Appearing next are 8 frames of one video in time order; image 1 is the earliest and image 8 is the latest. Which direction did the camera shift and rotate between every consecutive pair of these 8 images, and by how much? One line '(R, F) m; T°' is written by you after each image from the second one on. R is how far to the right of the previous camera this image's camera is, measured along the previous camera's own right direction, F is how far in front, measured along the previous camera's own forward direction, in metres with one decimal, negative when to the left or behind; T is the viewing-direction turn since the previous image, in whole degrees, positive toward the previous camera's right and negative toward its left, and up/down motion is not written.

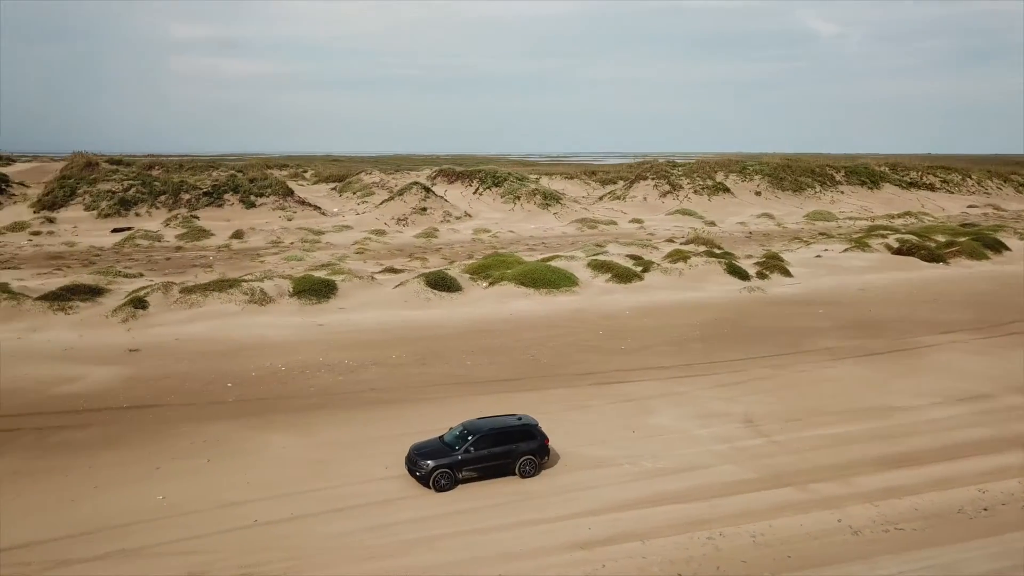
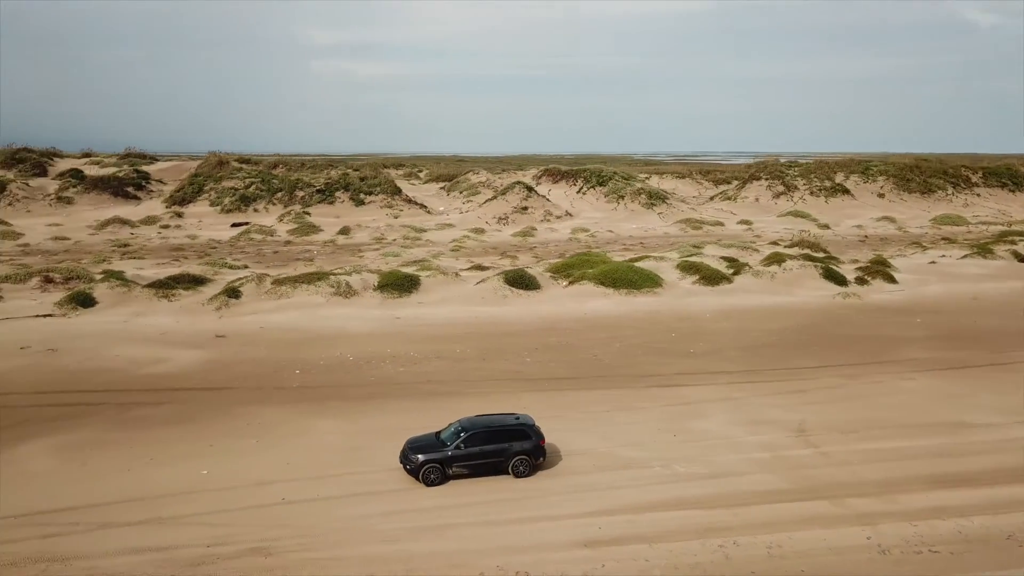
(+1.5, 0.0) m; -9°
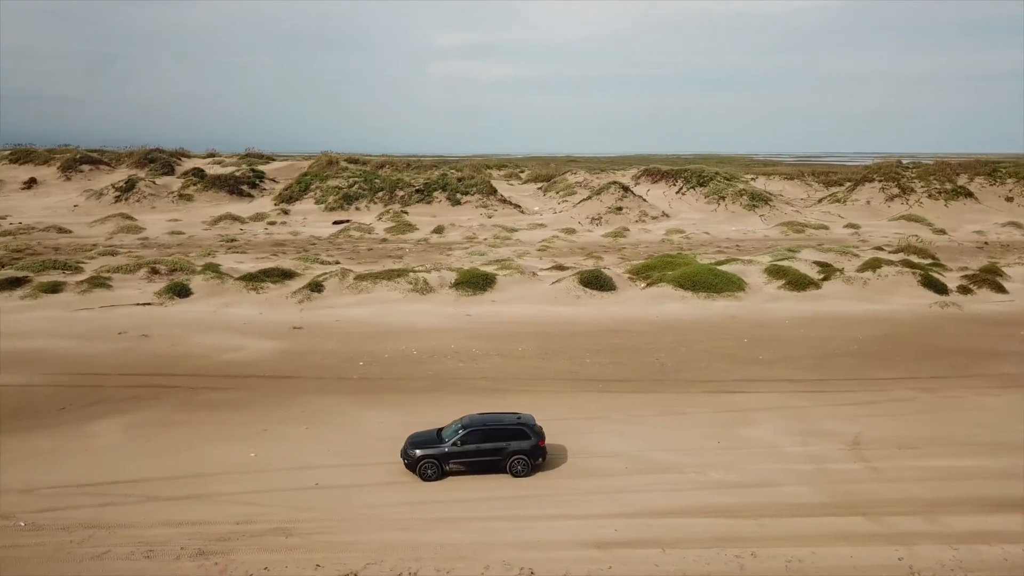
(+1.2, 0.0) m; -8°
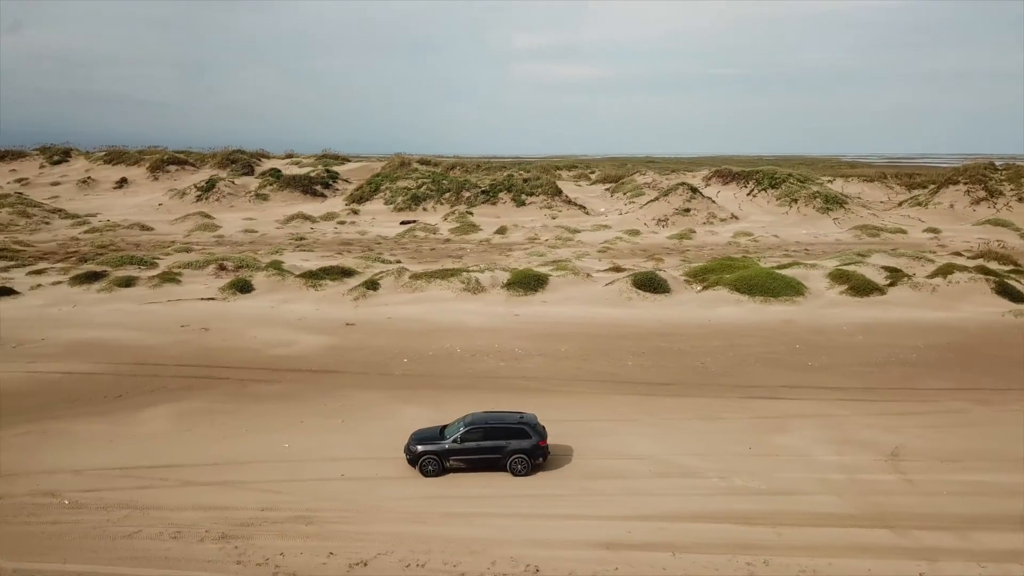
(+0.8, -0.1) m; -5°
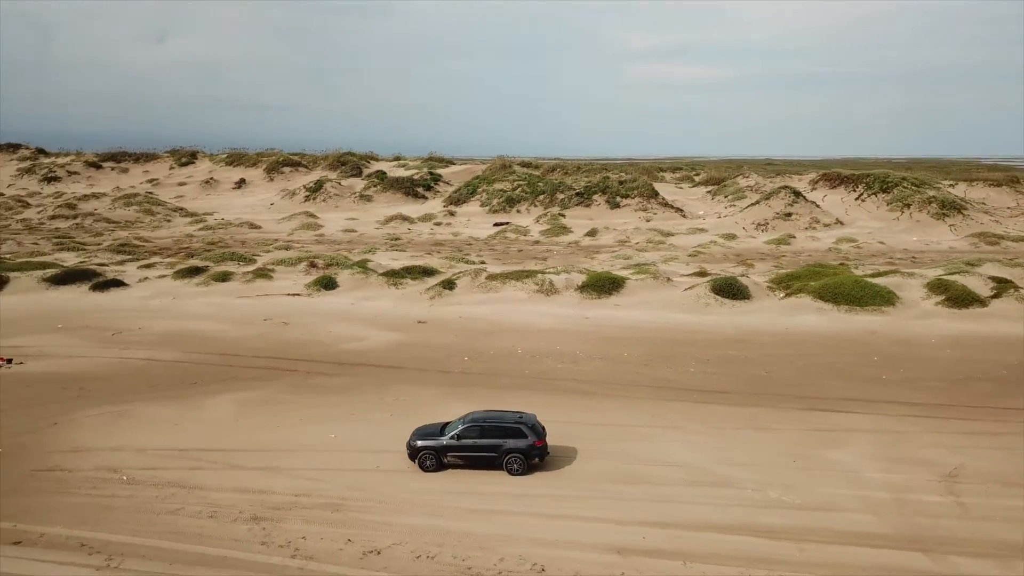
(+1.2, -0.1) m; -8°
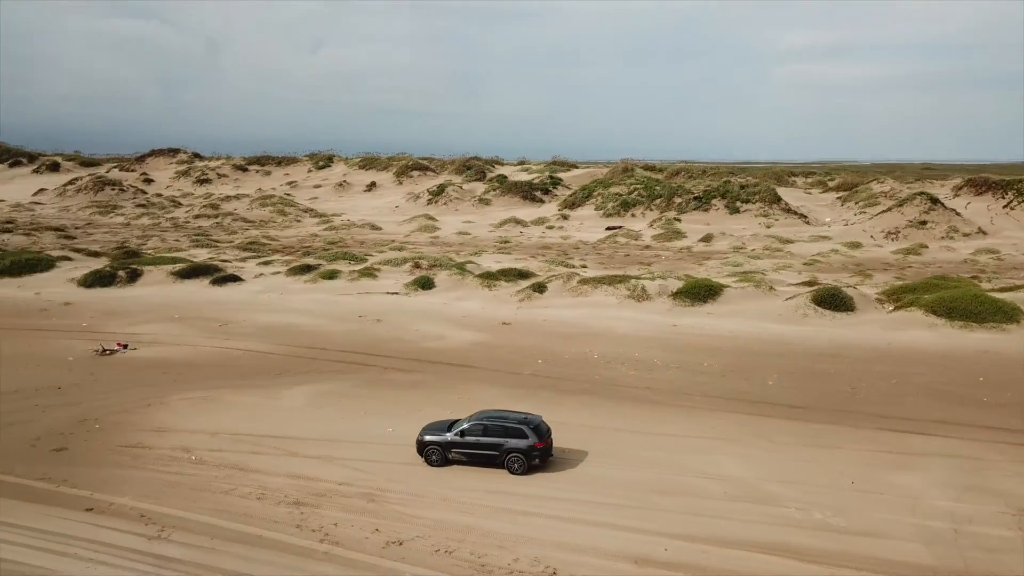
(+1.4, 0.0) m; -9°
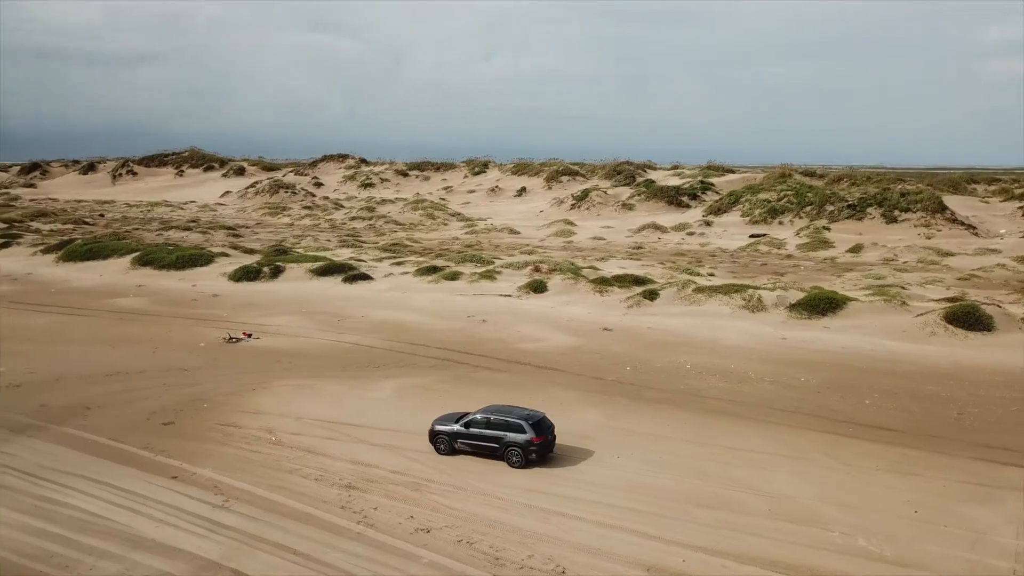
(+1.9, -0.1) m; -11°
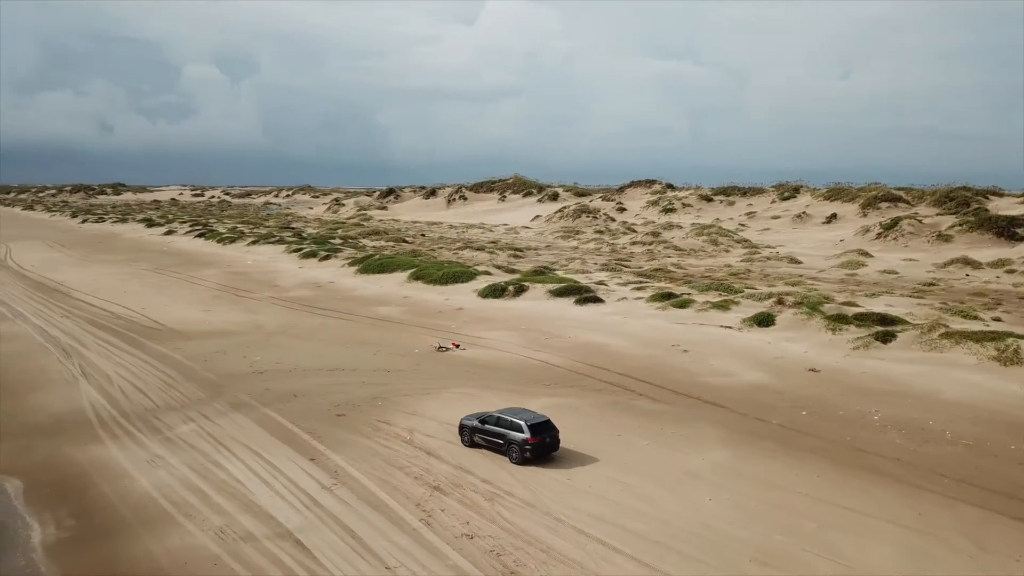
(+4.0, +0.4) m; -23°
